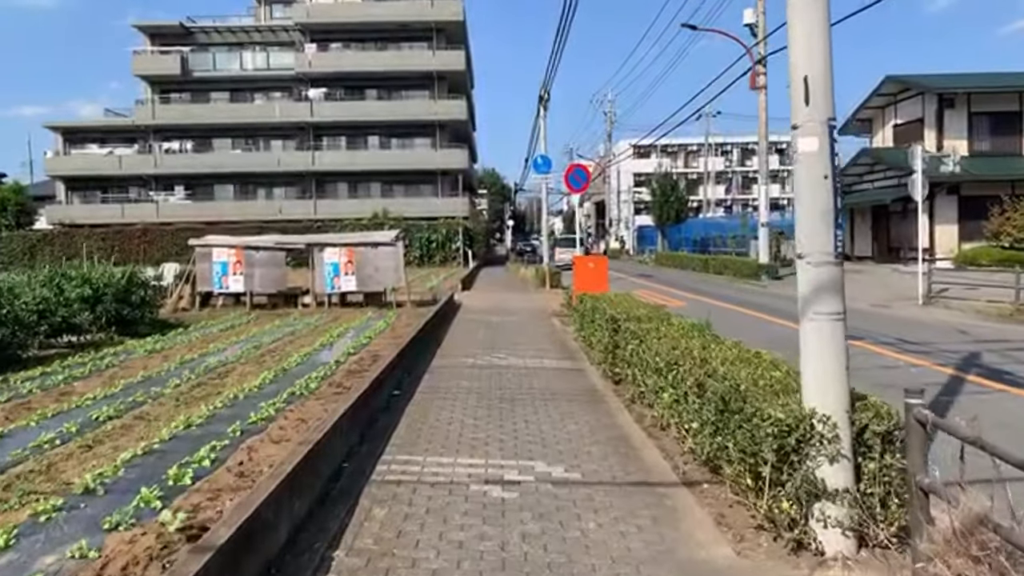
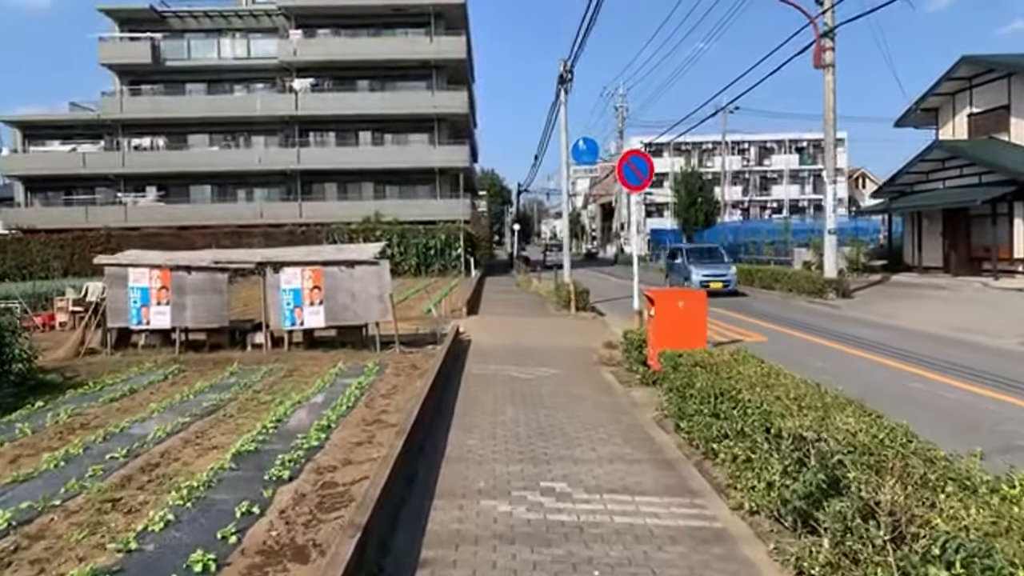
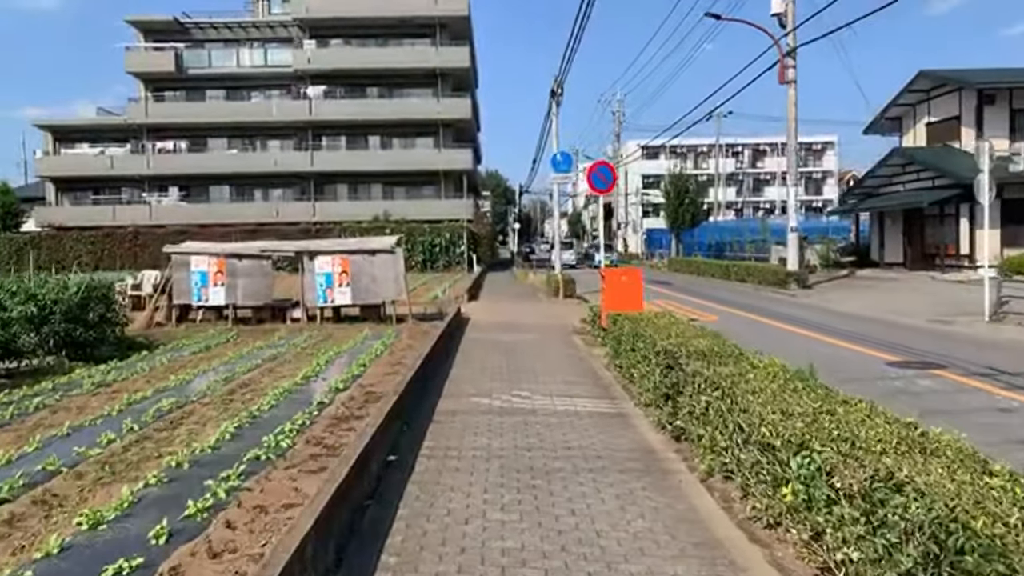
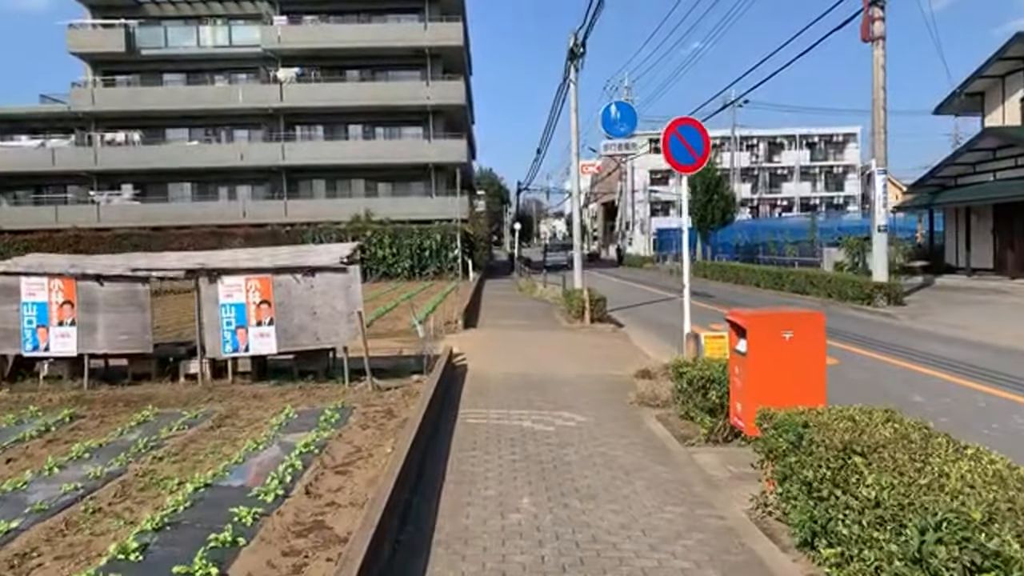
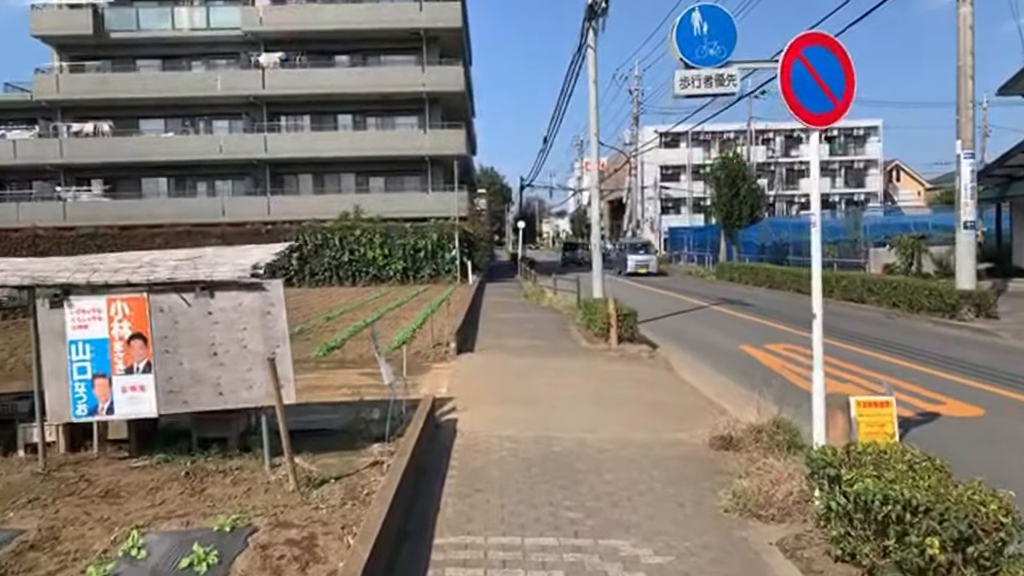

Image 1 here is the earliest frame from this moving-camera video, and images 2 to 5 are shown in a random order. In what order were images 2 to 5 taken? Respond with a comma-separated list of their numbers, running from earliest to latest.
3, 2, 4, 5
